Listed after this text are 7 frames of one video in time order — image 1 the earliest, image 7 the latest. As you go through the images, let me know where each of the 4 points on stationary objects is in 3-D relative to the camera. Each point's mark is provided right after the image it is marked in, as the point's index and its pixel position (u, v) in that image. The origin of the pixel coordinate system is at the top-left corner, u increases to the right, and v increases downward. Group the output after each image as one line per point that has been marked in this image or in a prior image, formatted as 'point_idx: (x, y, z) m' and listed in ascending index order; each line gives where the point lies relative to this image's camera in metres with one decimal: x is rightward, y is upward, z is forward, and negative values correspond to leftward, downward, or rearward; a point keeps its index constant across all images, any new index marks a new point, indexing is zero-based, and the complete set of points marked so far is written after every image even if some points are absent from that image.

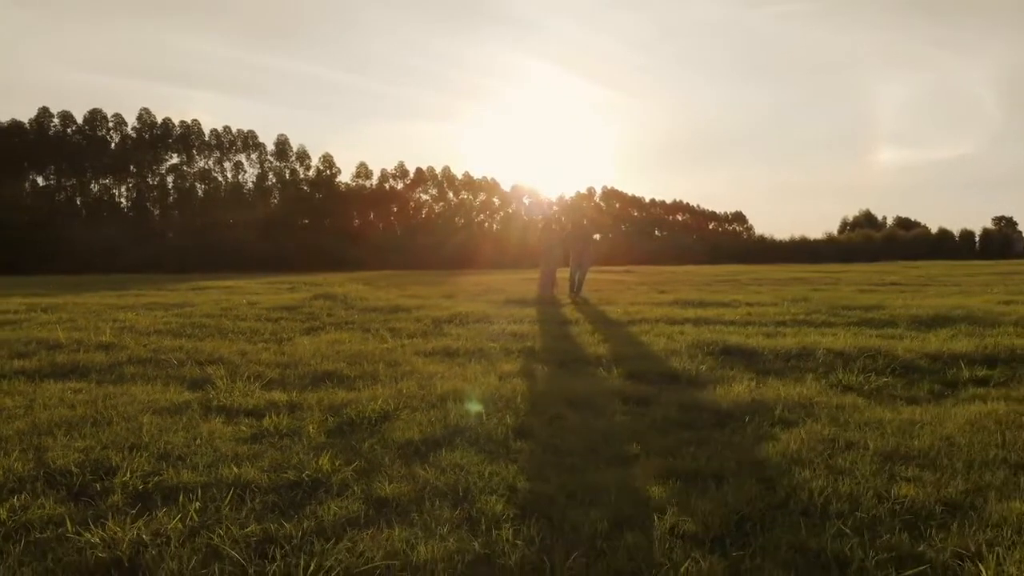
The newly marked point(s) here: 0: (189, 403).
0: (-2.1, -0.8, +5.8) m
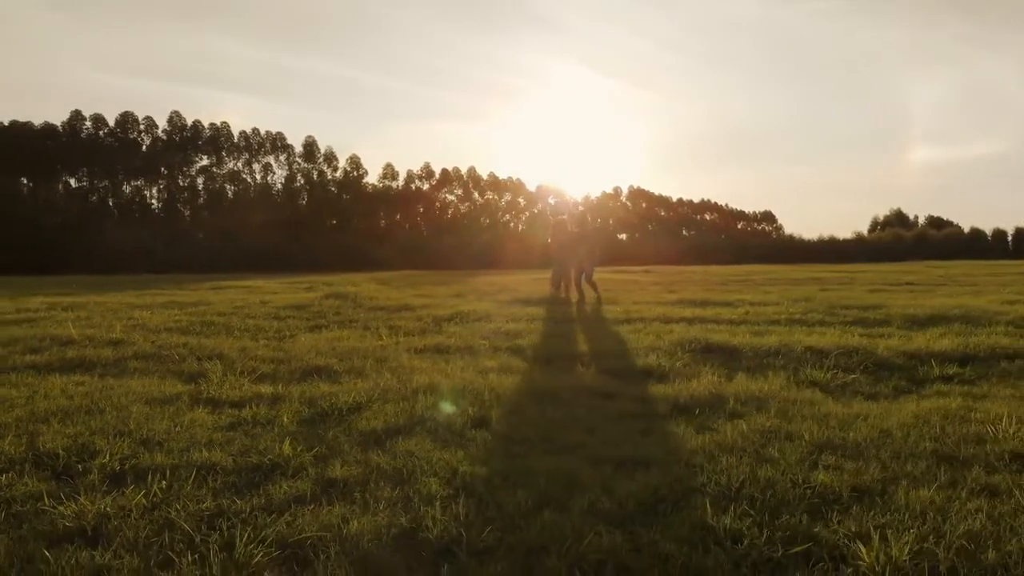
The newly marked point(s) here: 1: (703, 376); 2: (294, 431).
0: (-2.4, -0.8, +6.2) m
1: (+1.5, -0.7, +7.0) m
2: (-1.3, -0.8, +5.0) m
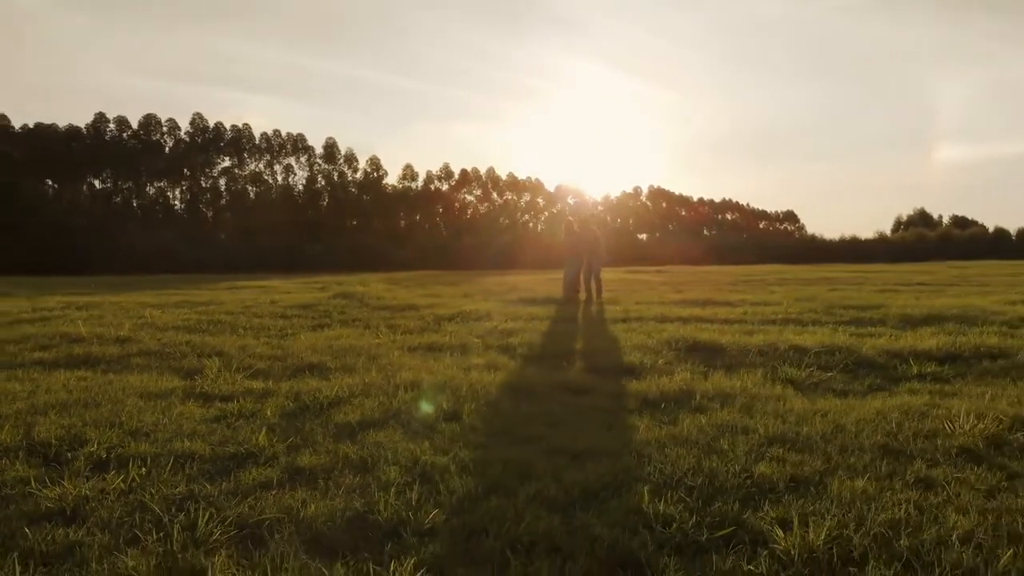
0: (-2.5, -0.8, +6.5) m
1: (+1.4, -0.7, +7.2) m
2: (-1.4, -0.8, +5.3) m
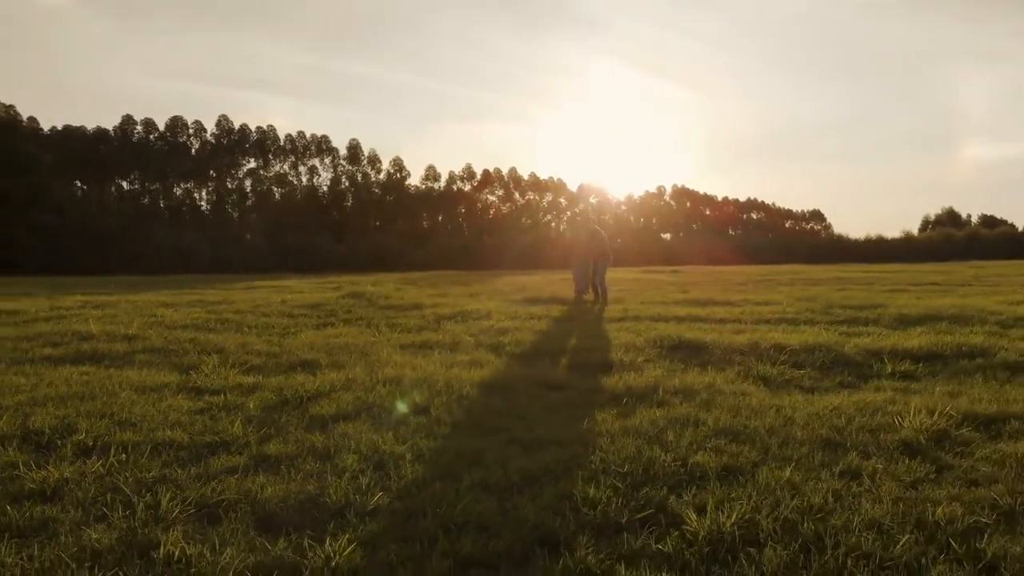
0: (-2.7, -0.8, +6.9) m
1: (+1.2, -0.7, +7.5) m
2: (-1.7, -0.8, +5.7) m
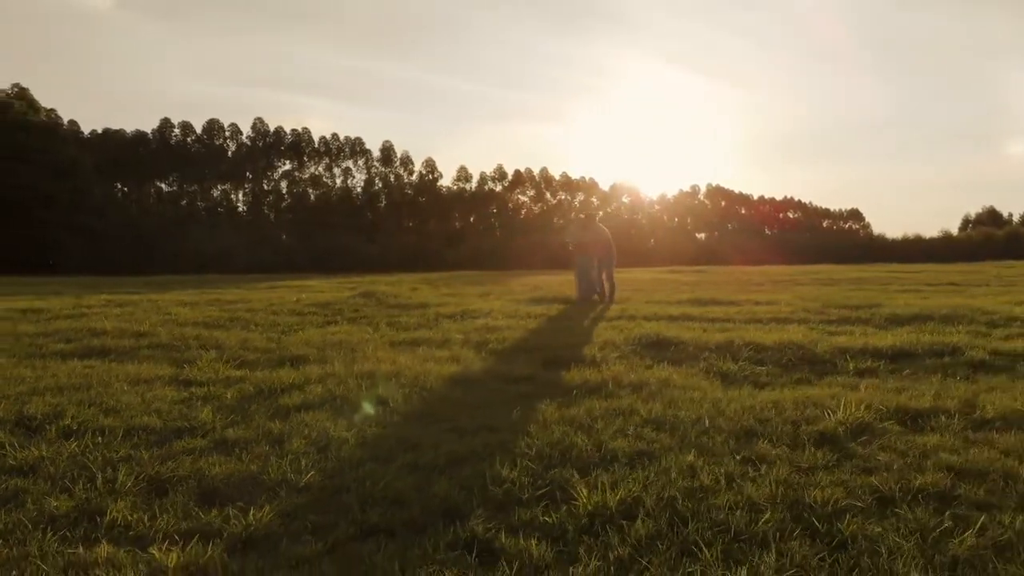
0: (-3.0, -0.7, +7.5) m
1: (+1.0, -0.7, +7.8) m
2: (-2.0, -0.8, +6.2) m
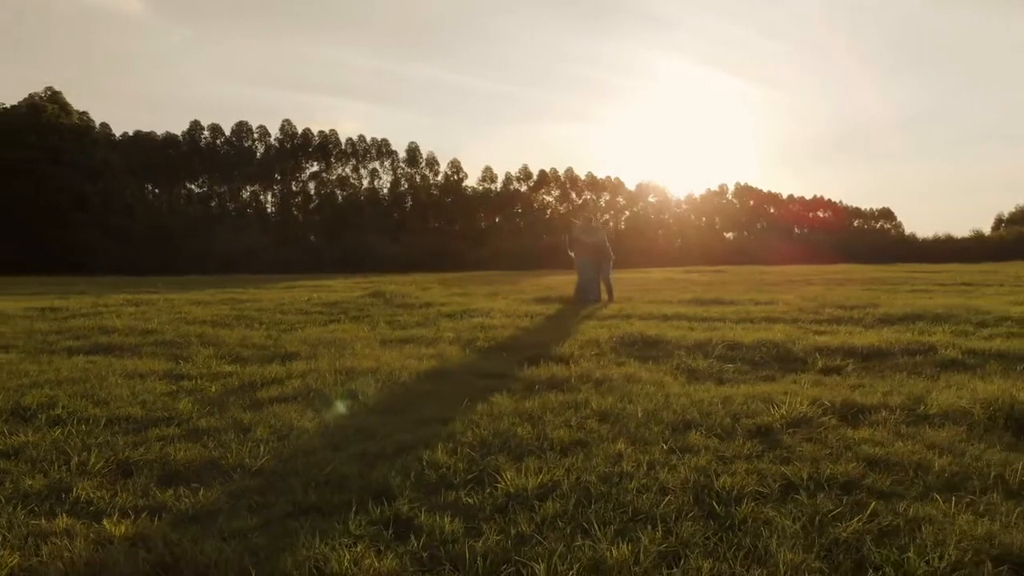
0: (-3.2, -0.7, +8.0) m
1: (+0.7, -0.7, +8.2) m
2: (-2.3, -0.8, +6.6) m
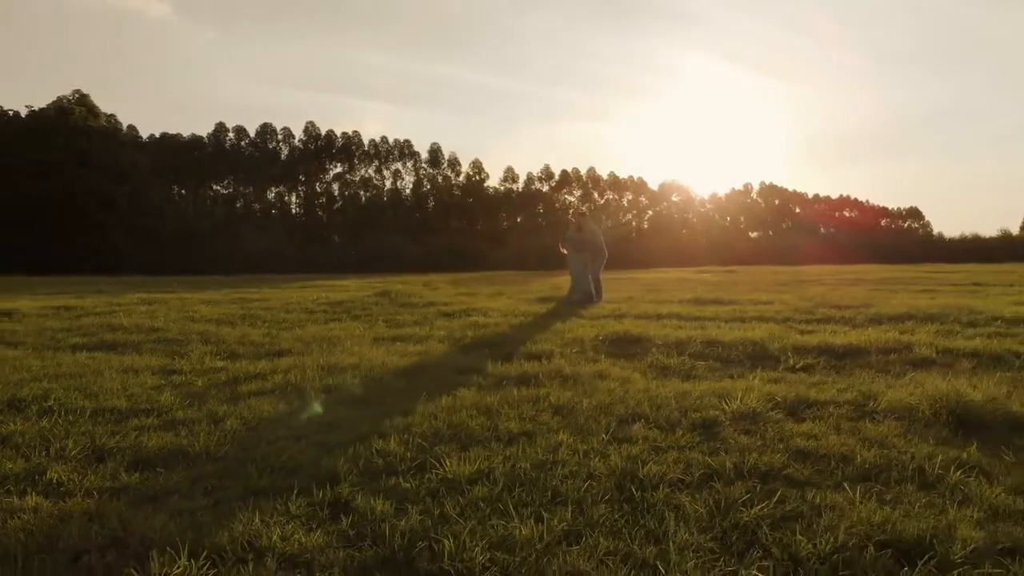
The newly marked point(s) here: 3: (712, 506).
0: (-3.4, -0.7, +8.4) m
1: (+0.5, -0.7, +8.5) m
2: (-2.5, -0.8, +7.0) m
3: (+1.0, -1.1, +4.3) m
